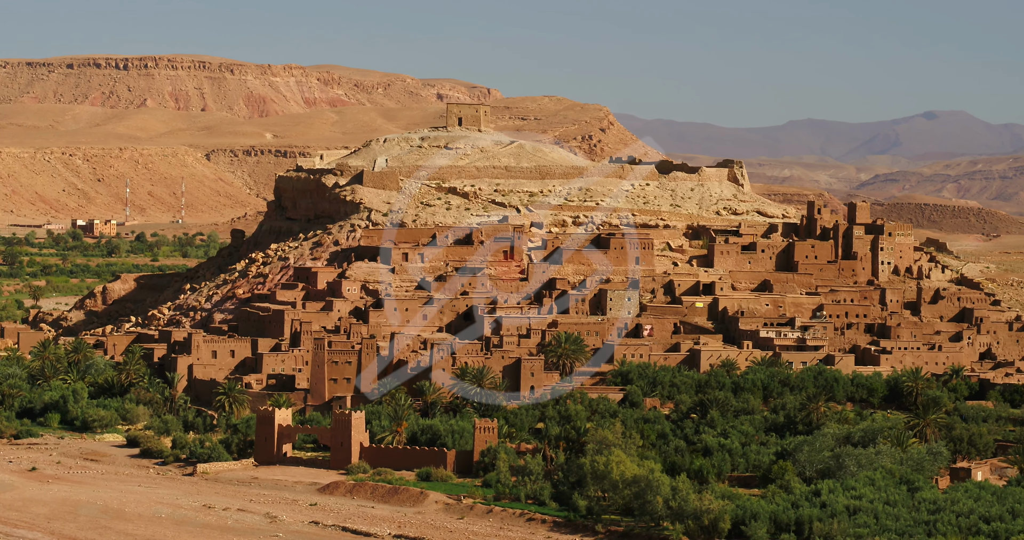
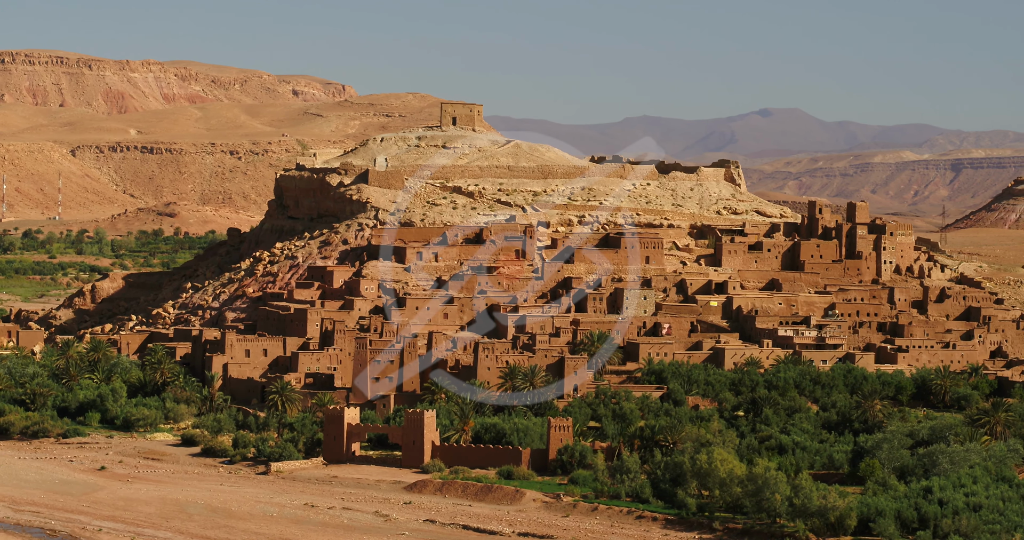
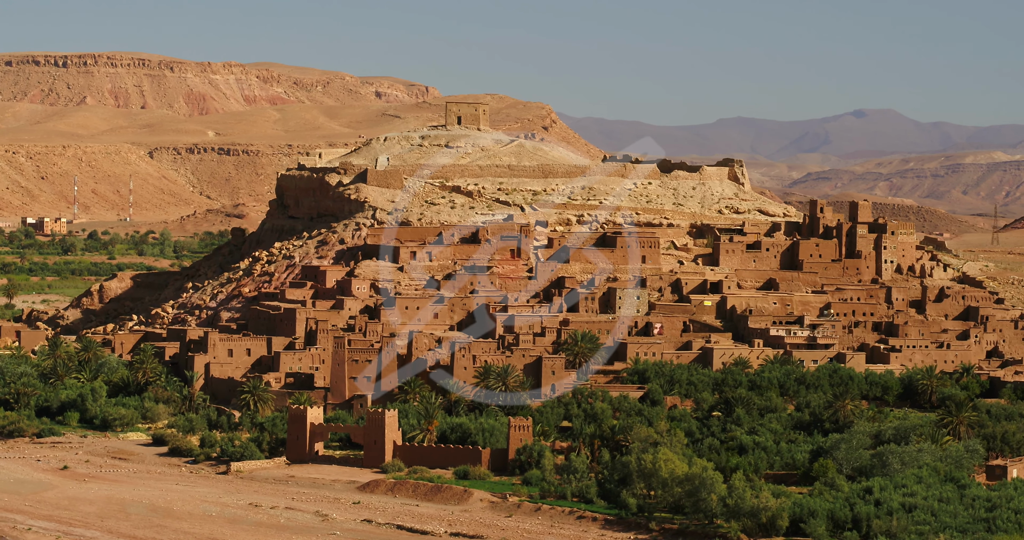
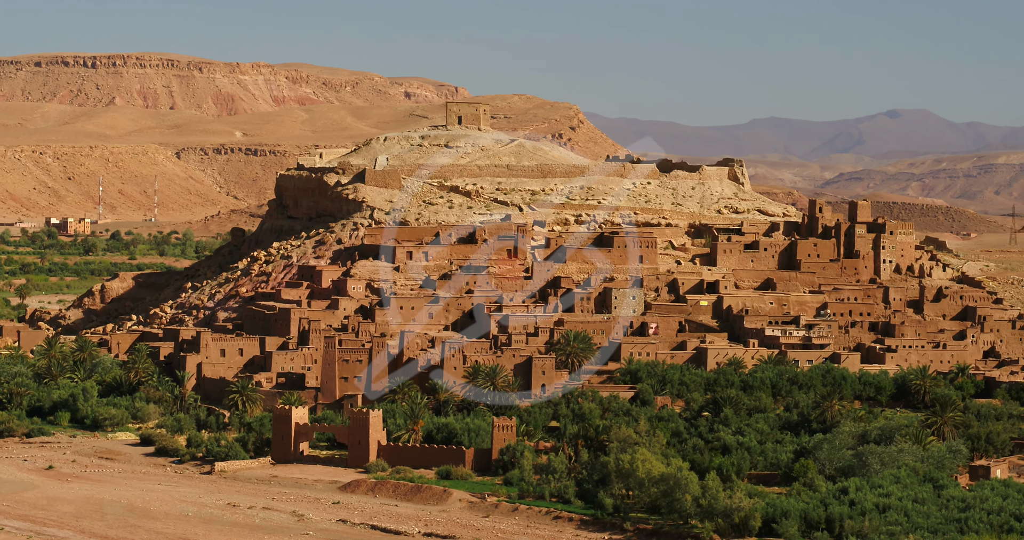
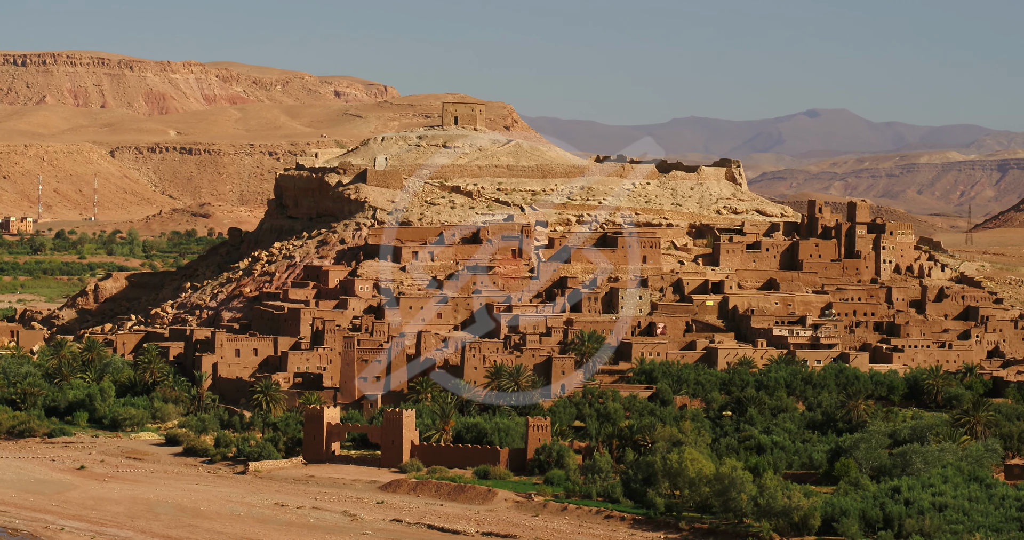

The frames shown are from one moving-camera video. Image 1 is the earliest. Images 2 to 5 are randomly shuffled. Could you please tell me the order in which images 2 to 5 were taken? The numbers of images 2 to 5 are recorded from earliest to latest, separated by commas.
4, 3, 5, 2
